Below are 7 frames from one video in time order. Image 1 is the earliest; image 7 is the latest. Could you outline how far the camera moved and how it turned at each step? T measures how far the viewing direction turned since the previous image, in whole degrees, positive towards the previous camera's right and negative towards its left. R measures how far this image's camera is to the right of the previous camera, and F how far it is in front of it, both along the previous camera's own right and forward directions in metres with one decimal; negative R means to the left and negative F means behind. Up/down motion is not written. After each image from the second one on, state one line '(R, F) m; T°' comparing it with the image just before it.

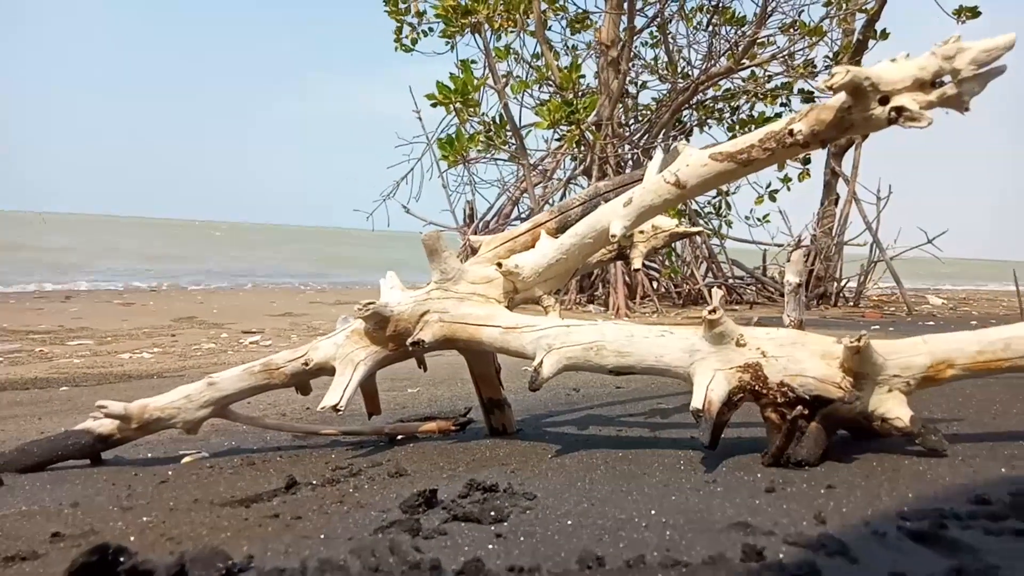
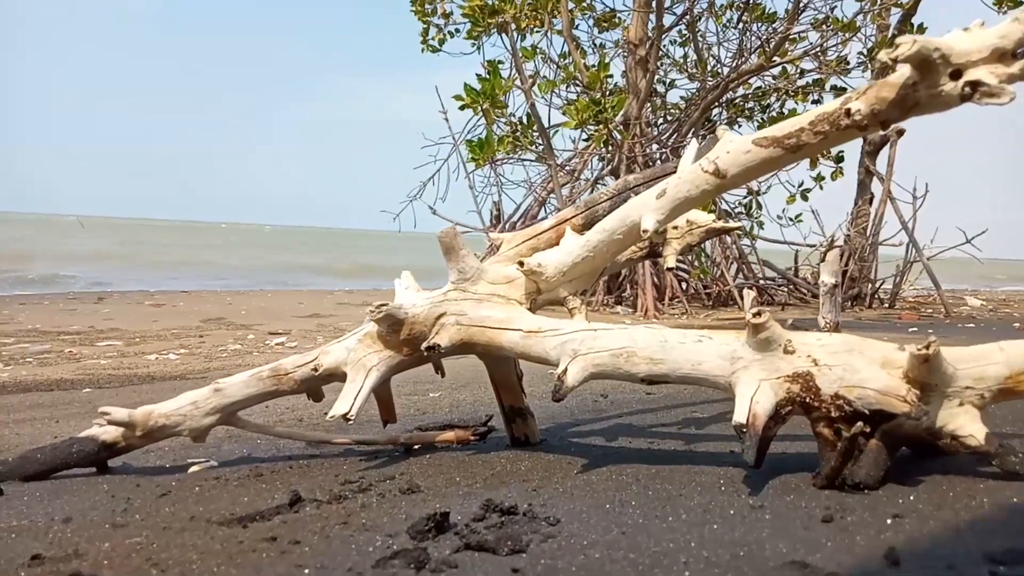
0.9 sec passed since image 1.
(0.0, +0.2) m; -2°
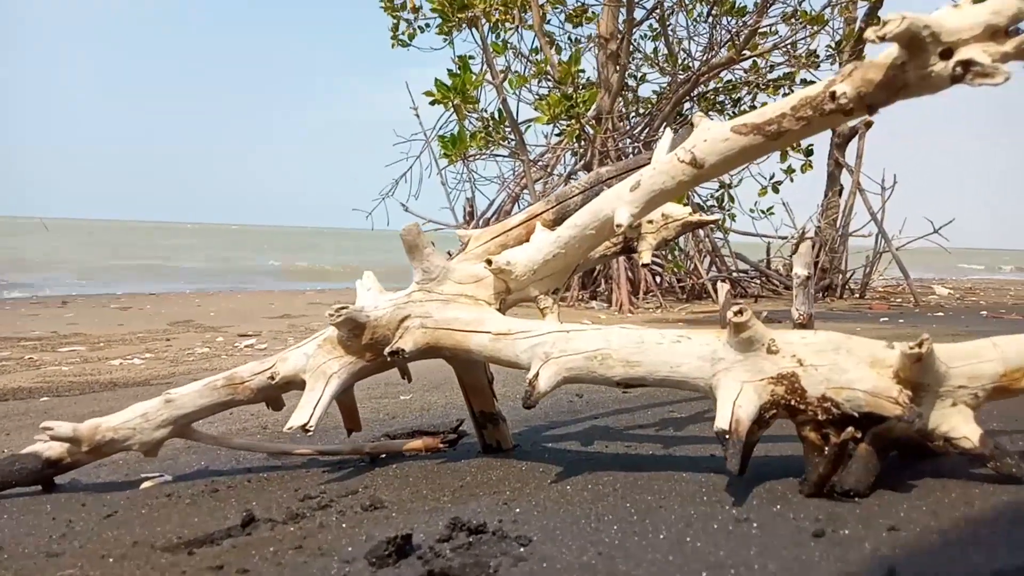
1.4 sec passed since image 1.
(0.0, +0.2) m; +2°
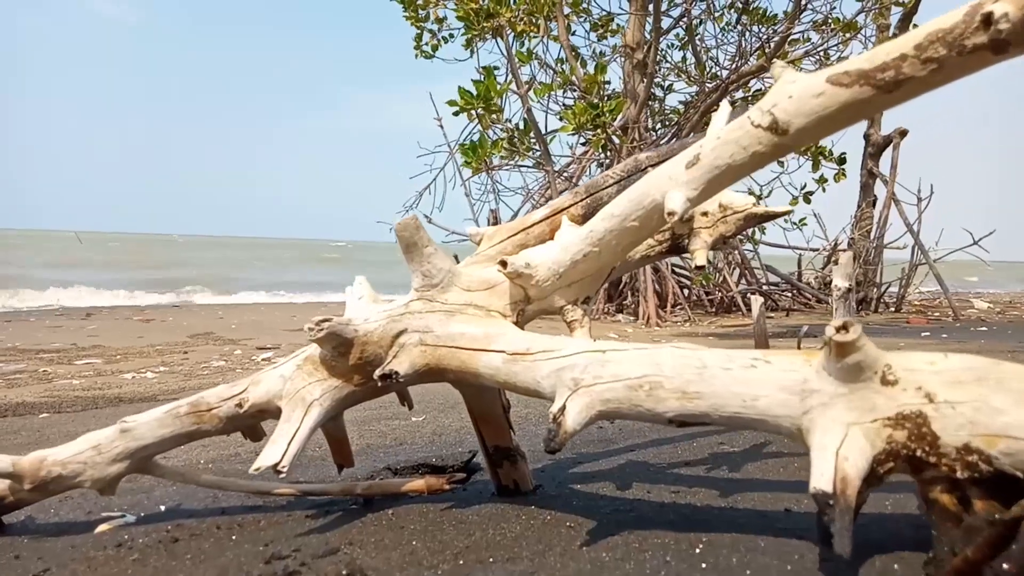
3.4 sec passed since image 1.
(0.0, +0.6) m; -2°
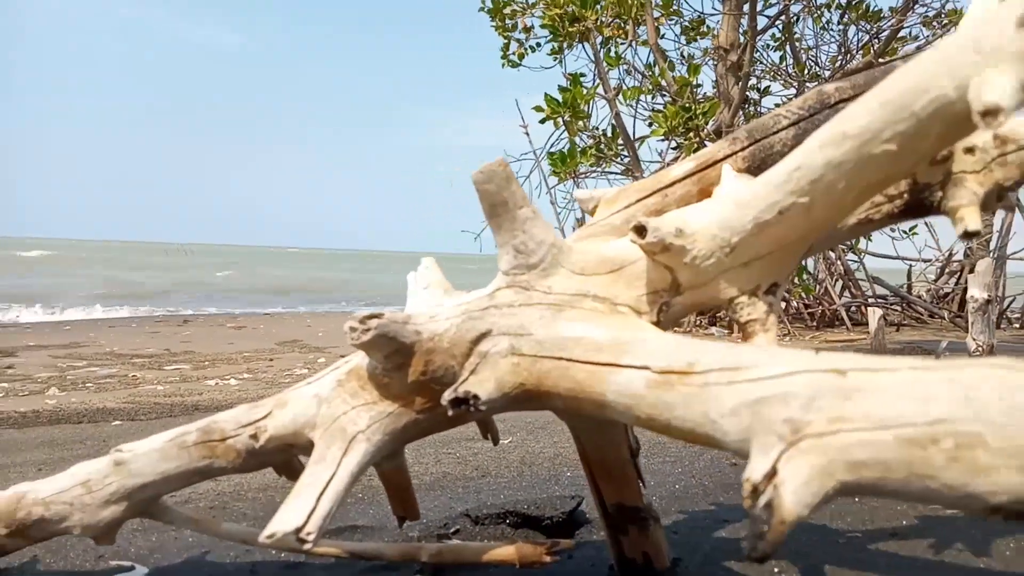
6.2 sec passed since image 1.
(-0.1, +0.8) m; -6°
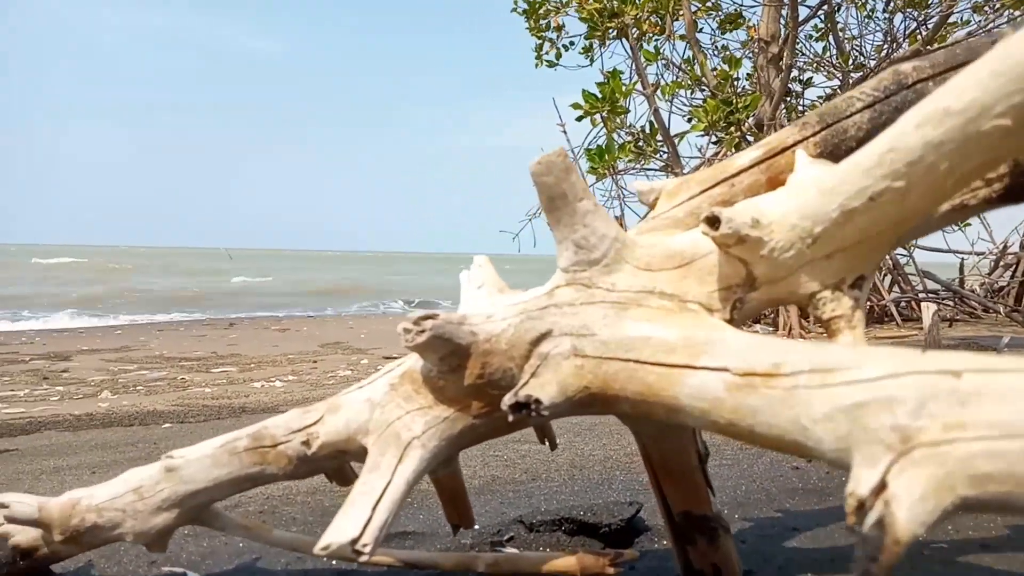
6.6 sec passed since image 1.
(0.0, +0.1) m; -3°
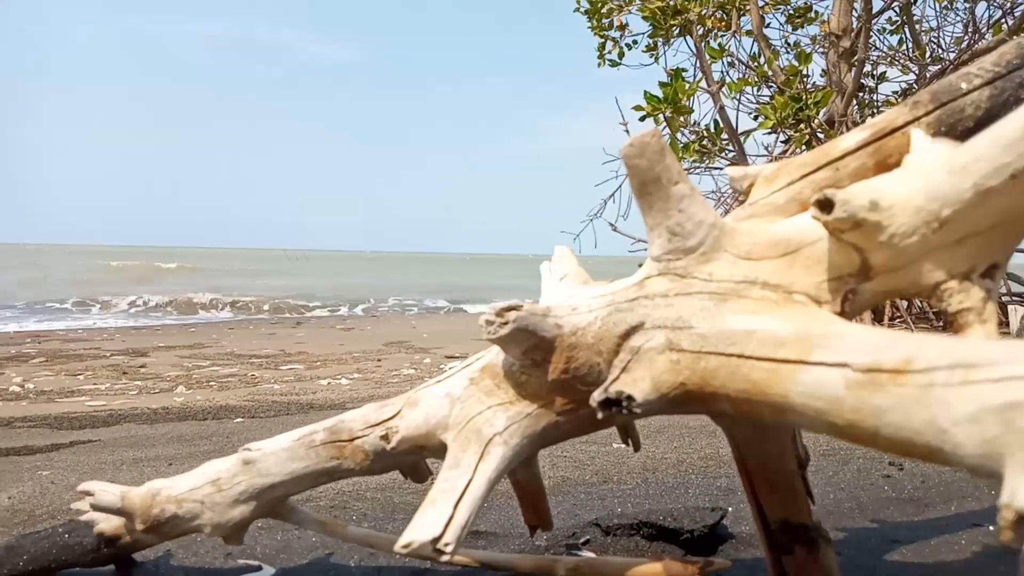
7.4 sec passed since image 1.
(-0.1, +0.1) m; -5°
